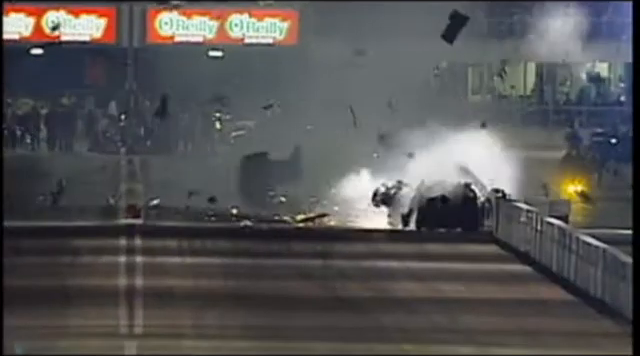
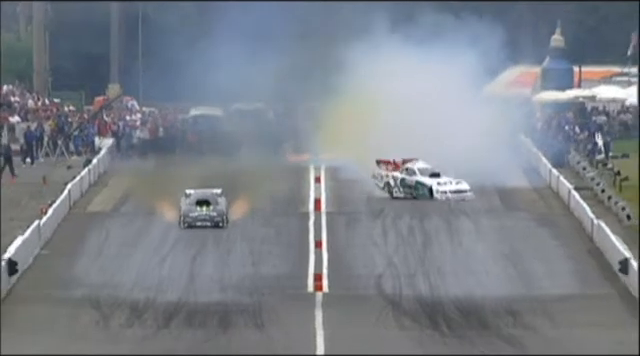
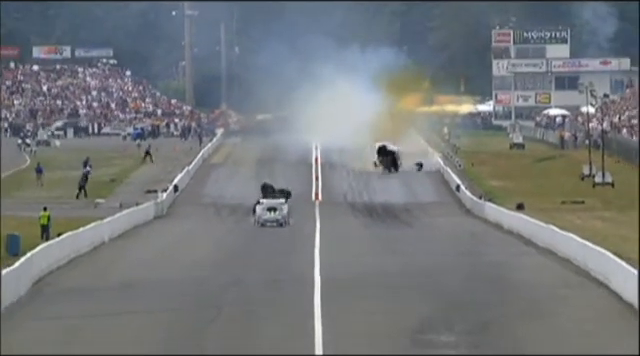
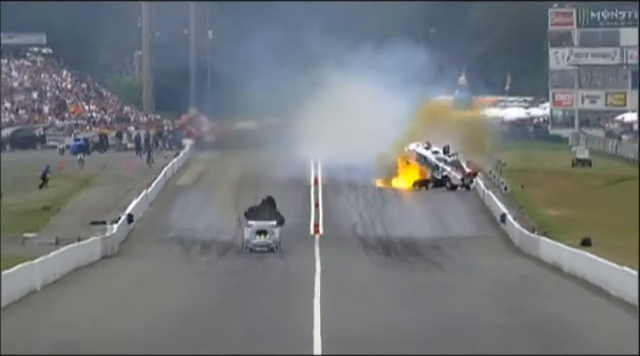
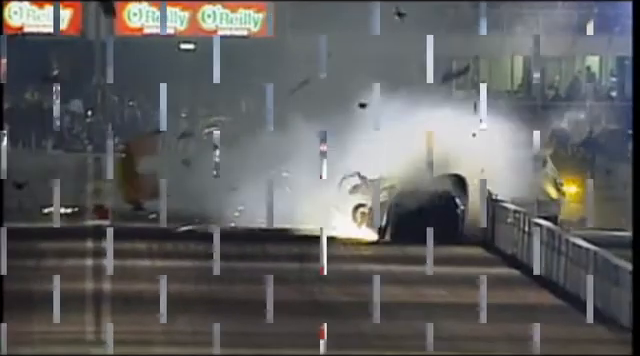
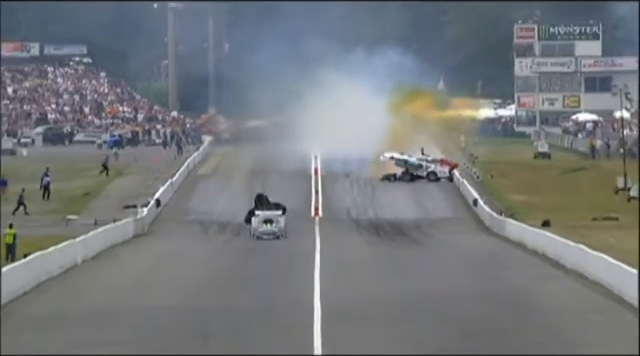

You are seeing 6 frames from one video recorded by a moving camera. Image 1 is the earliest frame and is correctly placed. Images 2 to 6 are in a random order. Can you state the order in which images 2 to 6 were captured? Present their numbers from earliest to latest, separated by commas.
5, 2, 4, 6, 3
